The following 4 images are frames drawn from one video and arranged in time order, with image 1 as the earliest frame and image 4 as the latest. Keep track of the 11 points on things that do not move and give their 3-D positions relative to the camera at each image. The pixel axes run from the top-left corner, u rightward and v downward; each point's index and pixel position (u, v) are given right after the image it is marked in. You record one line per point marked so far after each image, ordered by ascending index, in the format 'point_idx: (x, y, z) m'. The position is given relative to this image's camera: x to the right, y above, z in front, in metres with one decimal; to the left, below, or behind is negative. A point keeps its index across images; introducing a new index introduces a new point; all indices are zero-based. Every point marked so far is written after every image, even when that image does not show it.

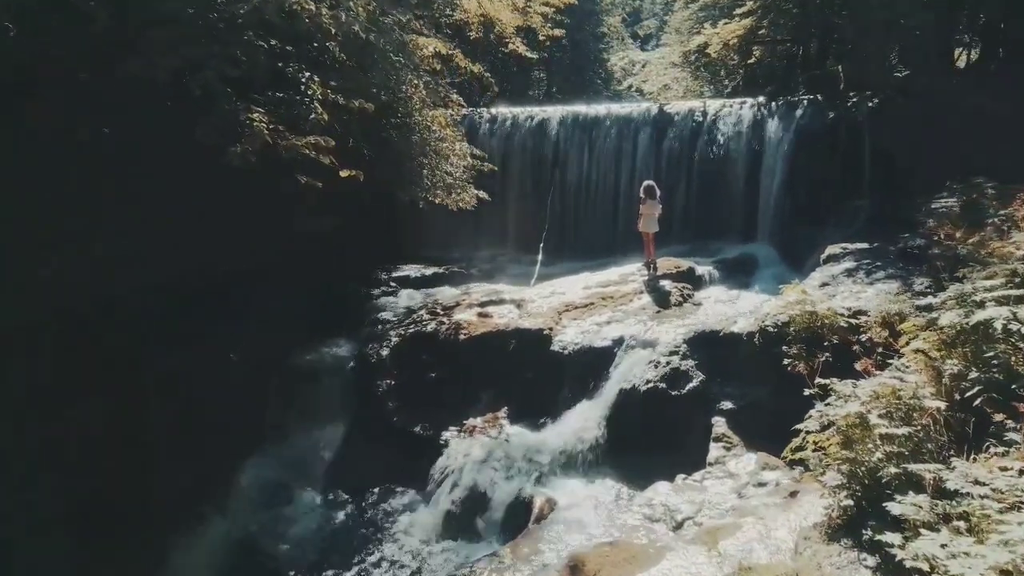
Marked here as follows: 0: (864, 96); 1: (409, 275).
0: (+6.0, +3.2, +11.5) m
1: (-1.6, +0.2, +10.7) m
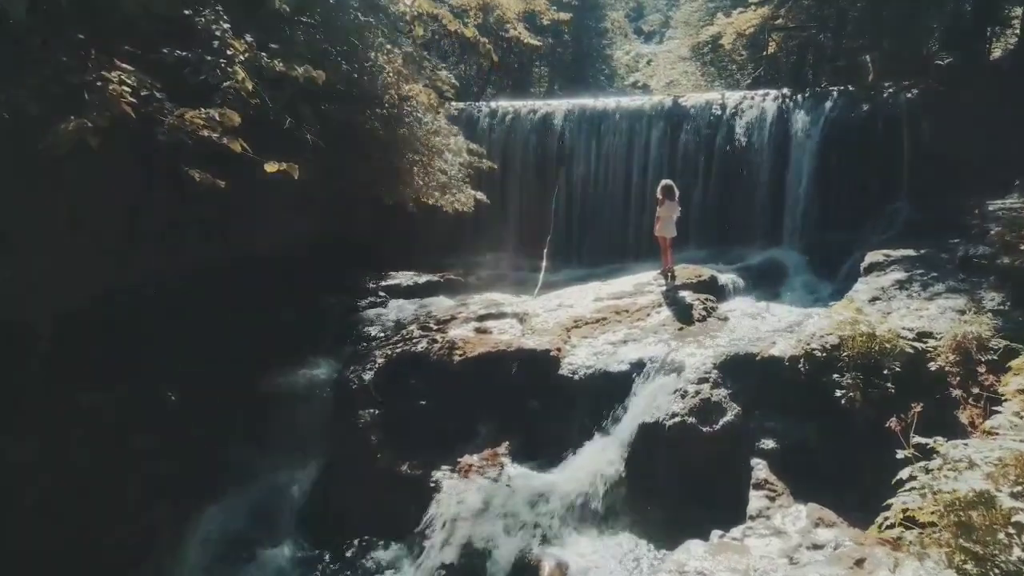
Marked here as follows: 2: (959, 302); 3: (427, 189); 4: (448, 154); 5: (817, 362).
0: (+6.0, +3.1, +10.5) m
1: (-1.6, +0.1, +9.7) m
2: (+4.1, -0.1, +6.2) m
3: (-1.1, +1.3, +8.8) m
4: (-0.9, +1.8, +9.1) m
5: (+2.6, -0.6, +5.8) m
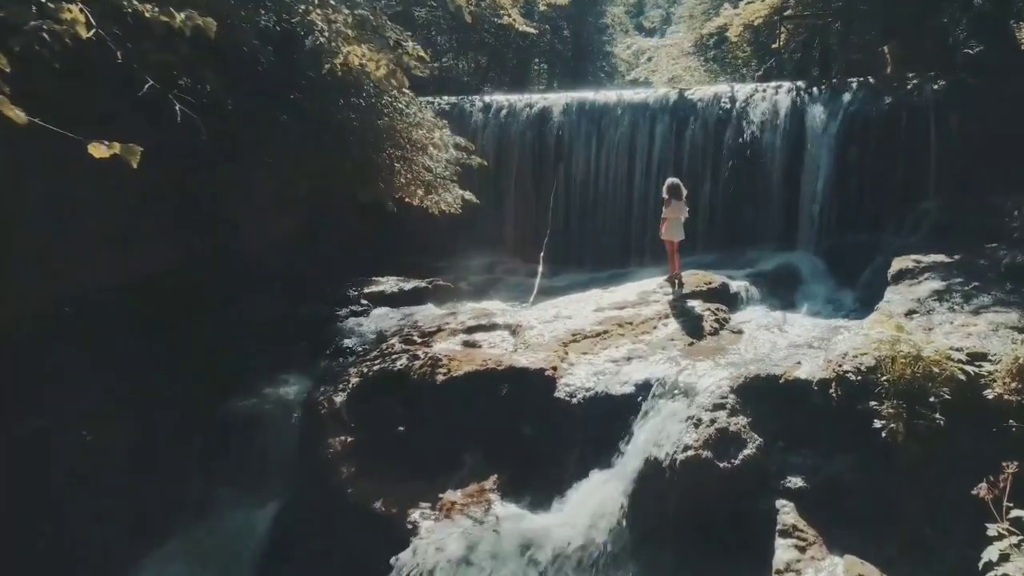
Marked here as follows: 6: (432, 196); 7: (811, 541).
0: (+5.9, +3.0, +9.8) m
1: (-1.7, 0.0, +9.0) m
2: (+4.0, -0.2, +5.5) m
3: (-1.2, +1.2, +8.0) m
4: (-0.9, +1.7, +8.3) m
5: (+2.5, -0.7, +5.0) m
6: (-0.9, +1.1, +8.2) m
7: (+1.9, -1.6, +4.4) m
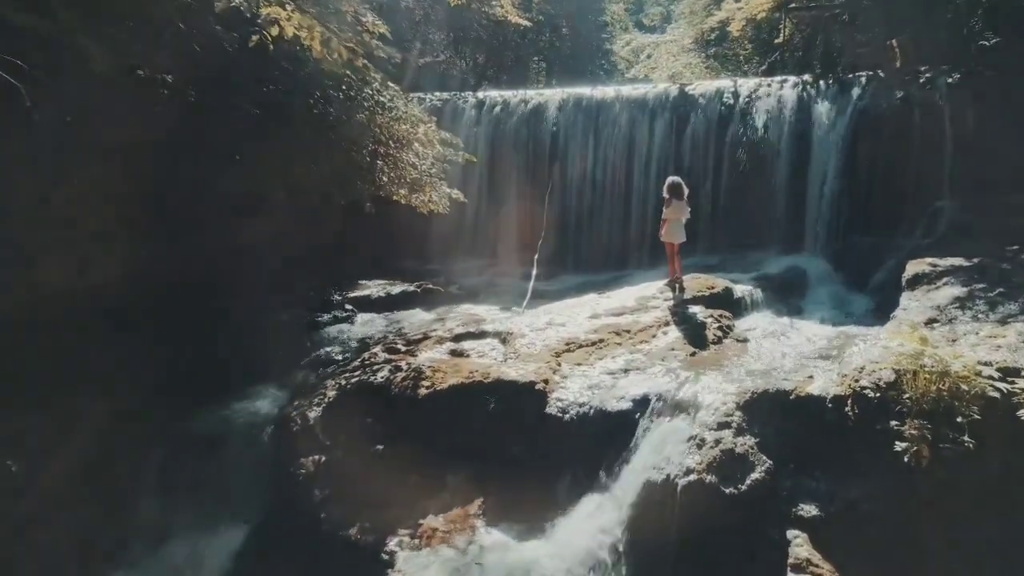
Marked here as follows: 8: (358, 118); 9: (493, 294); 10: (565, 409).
0: (+5.8, +2.9, +9.3) m
1: (-1.8, -0.1, +8.5) m
2: (+3.9, -0.3, +5.0) m
3: (-1.3, +1.1, +7.5) m
4: (-1.0, +1.6, +7.9) m
5: (+2.4, -0.8, +4.6) m
6: (-1.0, +1.1, +7.8) m
7: (+1.8, -1.7, +4.0) m
8: (-1.5, +1.7, +7.0) m
9: (-0.3, -0.1, +9.8) m
10: (+0.4, -0.9, +5.4) m
